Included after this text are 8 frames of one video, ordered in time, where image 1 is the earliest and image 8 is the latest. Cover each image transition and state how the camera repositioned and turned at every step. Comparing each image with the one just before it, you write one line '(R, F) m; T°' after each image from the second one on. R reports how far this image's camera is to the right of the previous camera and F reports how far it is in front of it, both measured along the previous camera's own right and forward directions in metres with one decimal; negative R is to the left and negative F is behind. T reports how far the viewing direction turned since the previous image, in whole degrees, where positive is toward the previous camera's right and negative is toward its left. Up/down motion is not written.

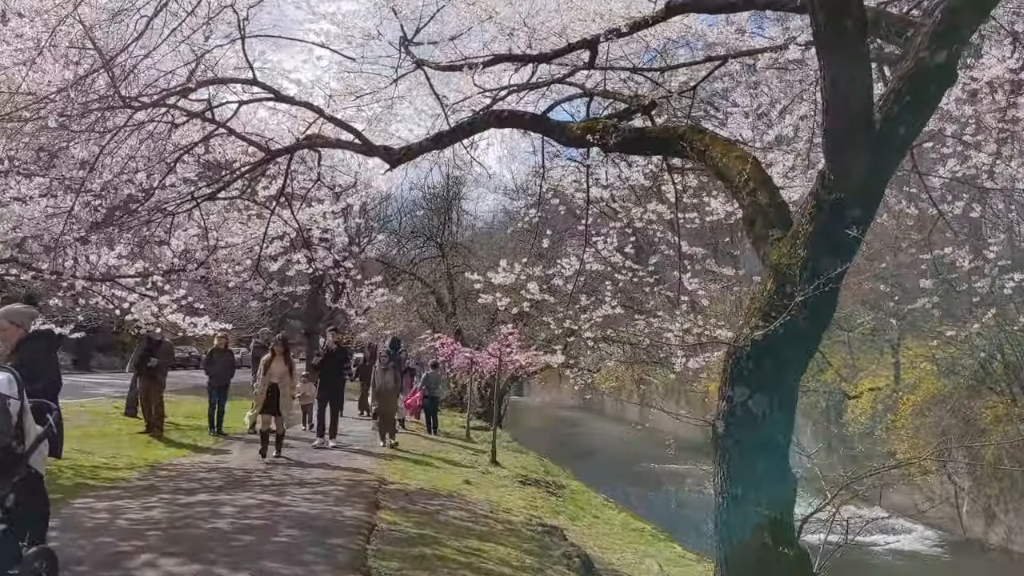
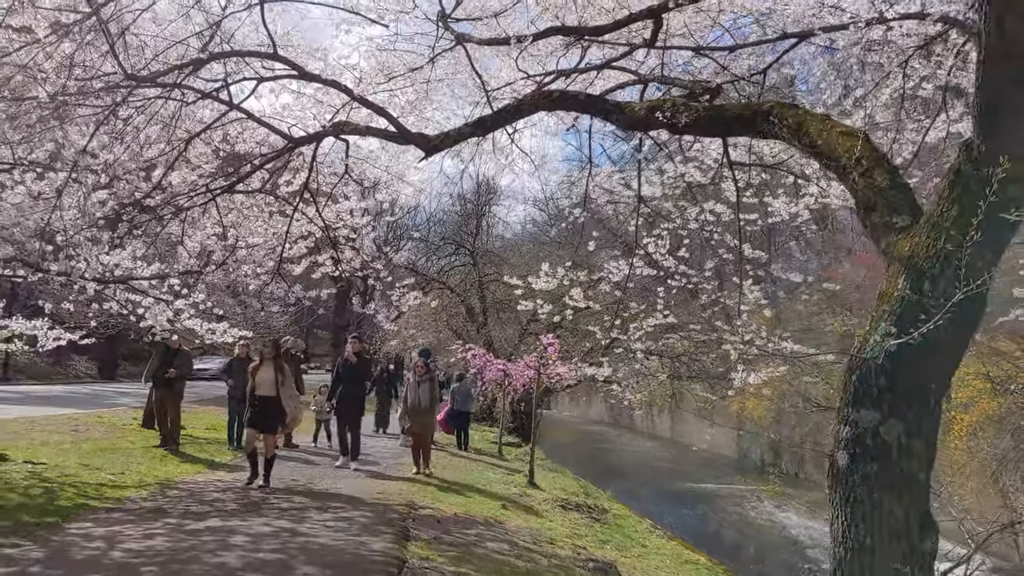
(-0.2, +0.9) m; -2°
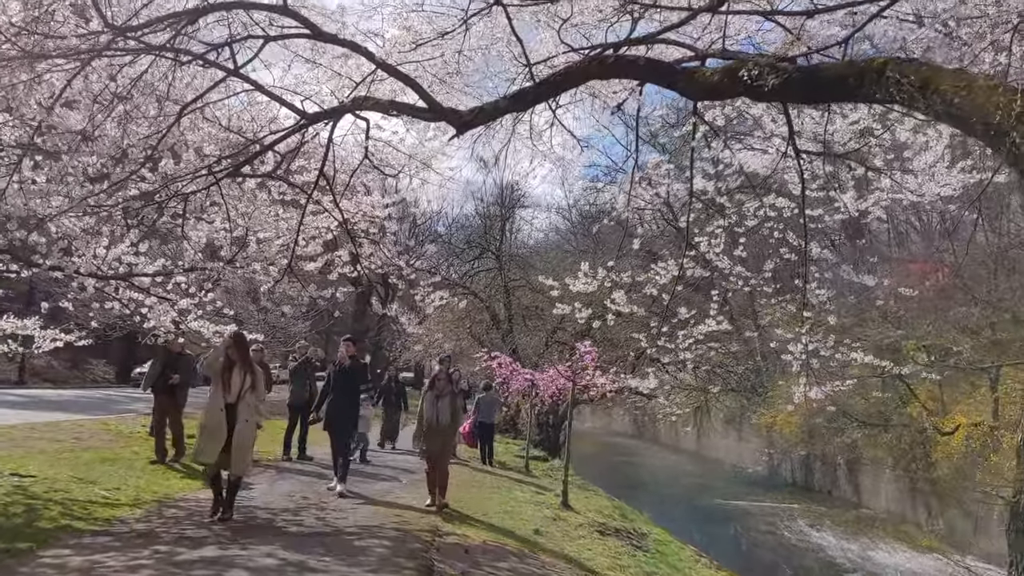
(-0.2, +1.0) m; -1°
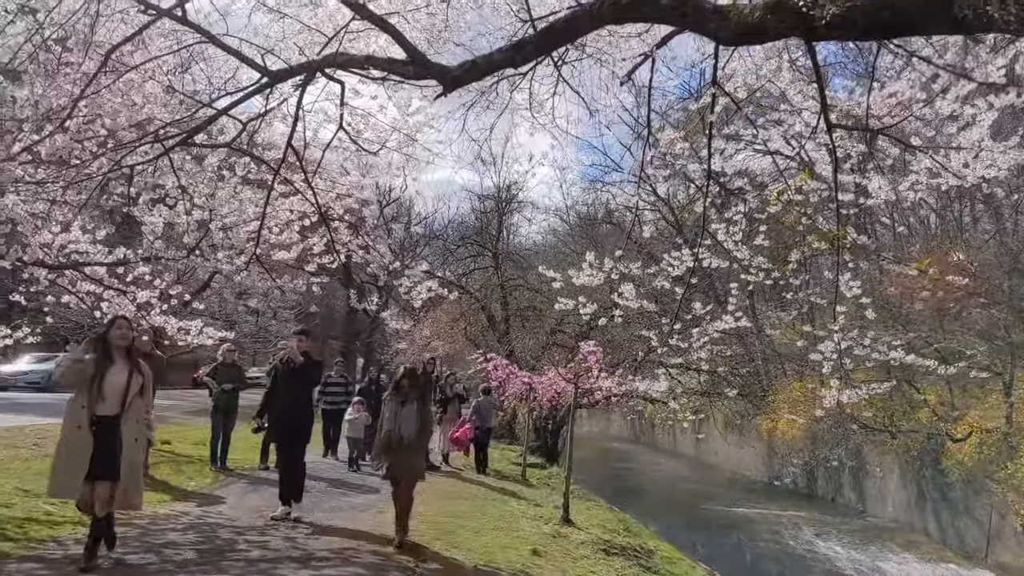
(0.0, +1.0) m; 0°
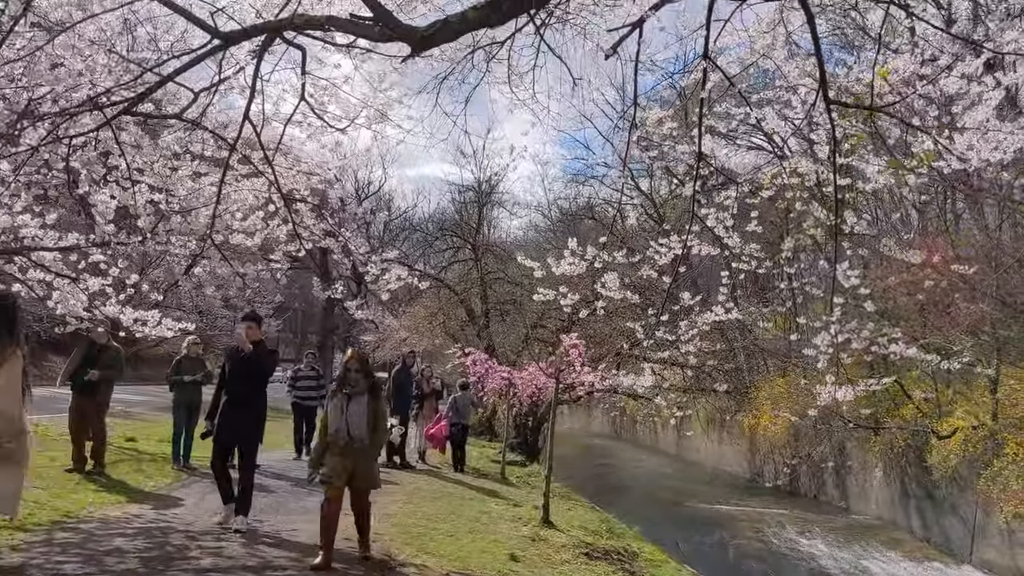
(0.0, +0.5) m; +1°
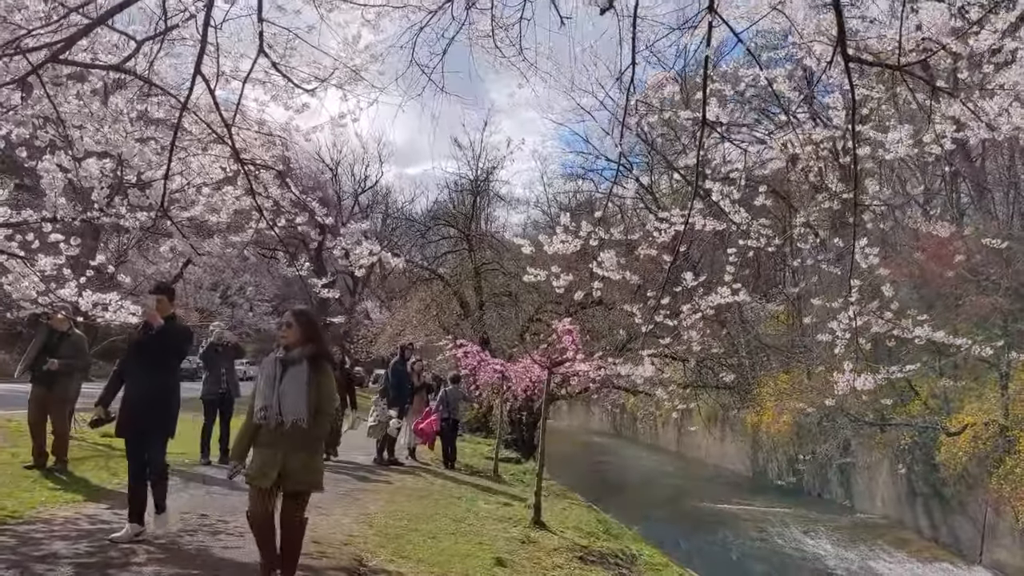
(+0.1, +0.7) m; 0°
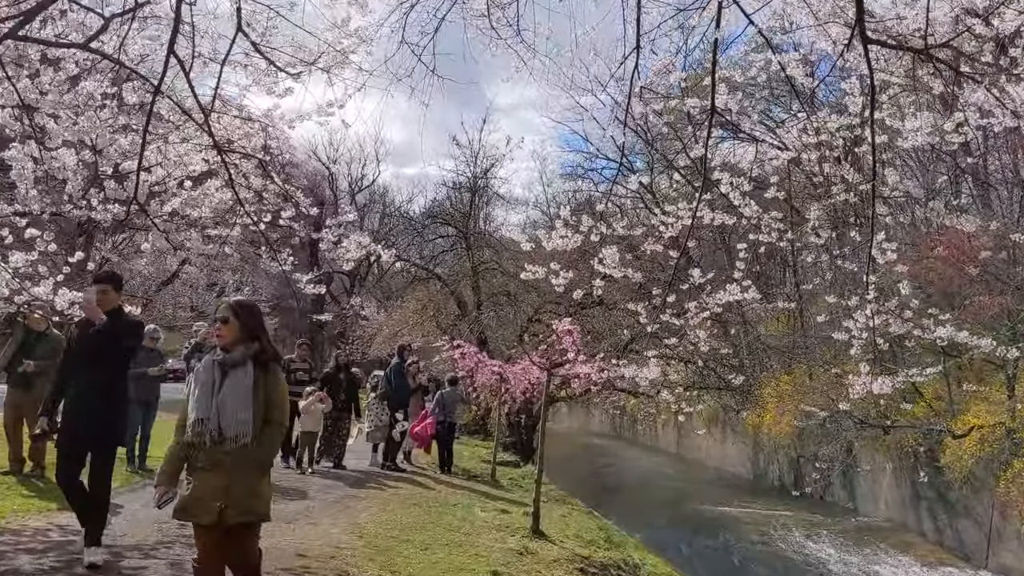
(0.0, +0.4) m; 0°
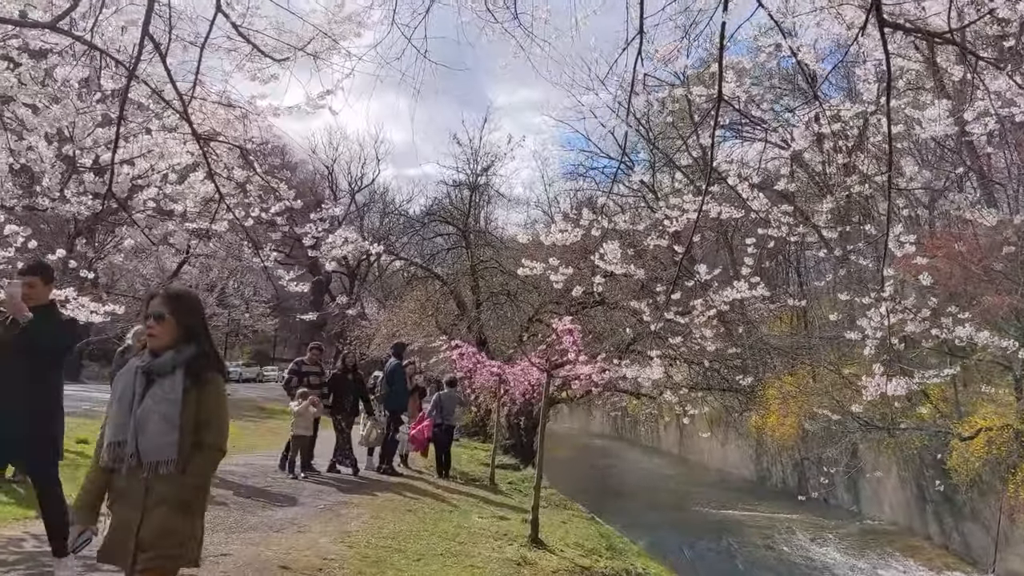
(0.0, +0.3) m; 0°
